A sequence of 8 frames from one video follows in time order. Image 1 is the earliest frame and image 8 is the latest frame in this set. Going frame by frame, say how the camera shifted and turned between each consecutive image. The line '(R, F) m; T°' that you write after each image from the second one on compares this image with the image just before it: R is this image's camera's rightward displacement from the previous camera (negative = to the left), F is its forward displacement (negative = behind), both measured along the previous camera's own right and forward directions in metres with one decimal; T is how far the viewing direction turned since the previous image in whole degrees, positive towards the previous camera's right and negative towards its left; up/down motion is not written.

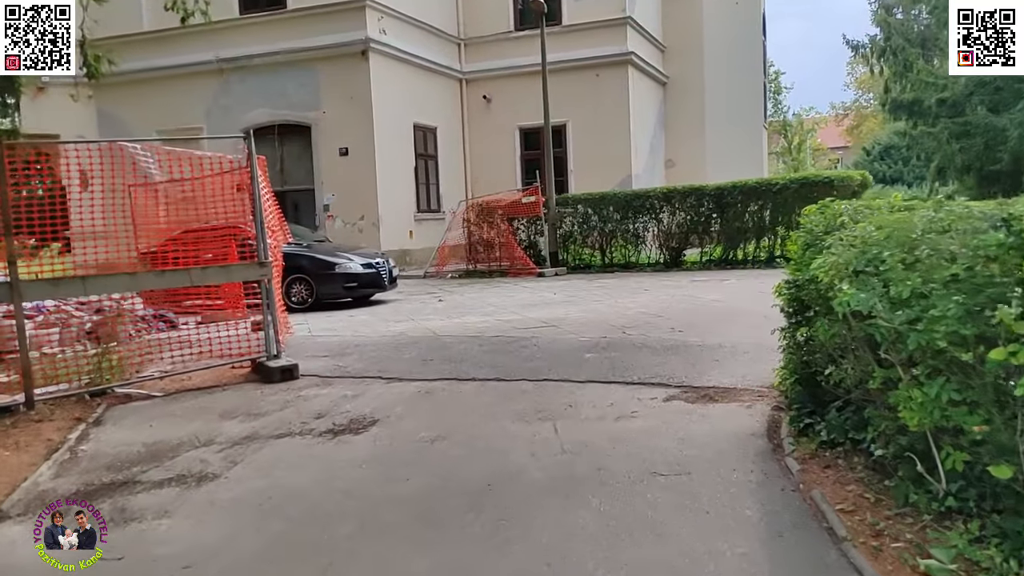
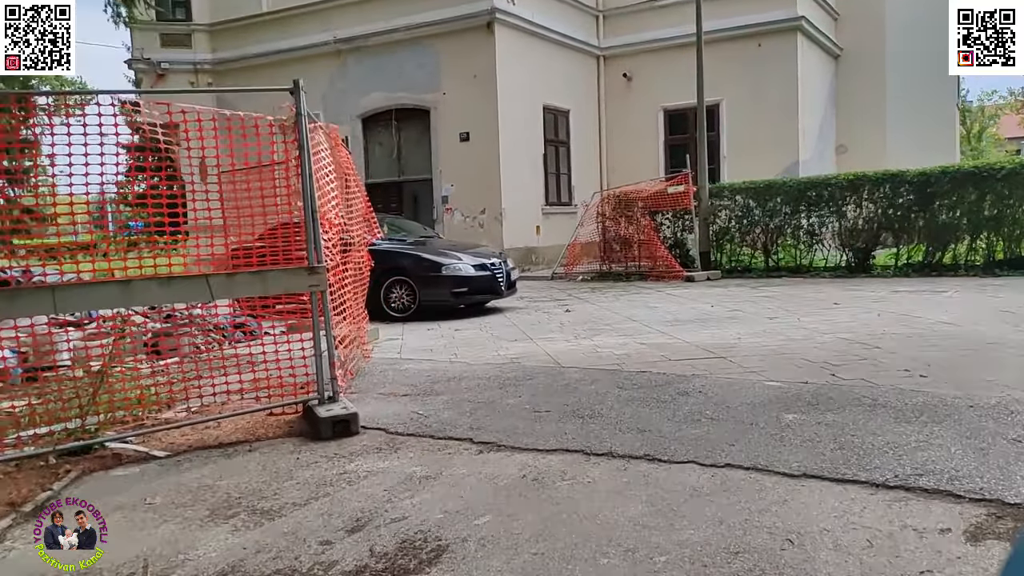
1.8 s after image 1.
(-0.2, +2.4) m; -10°
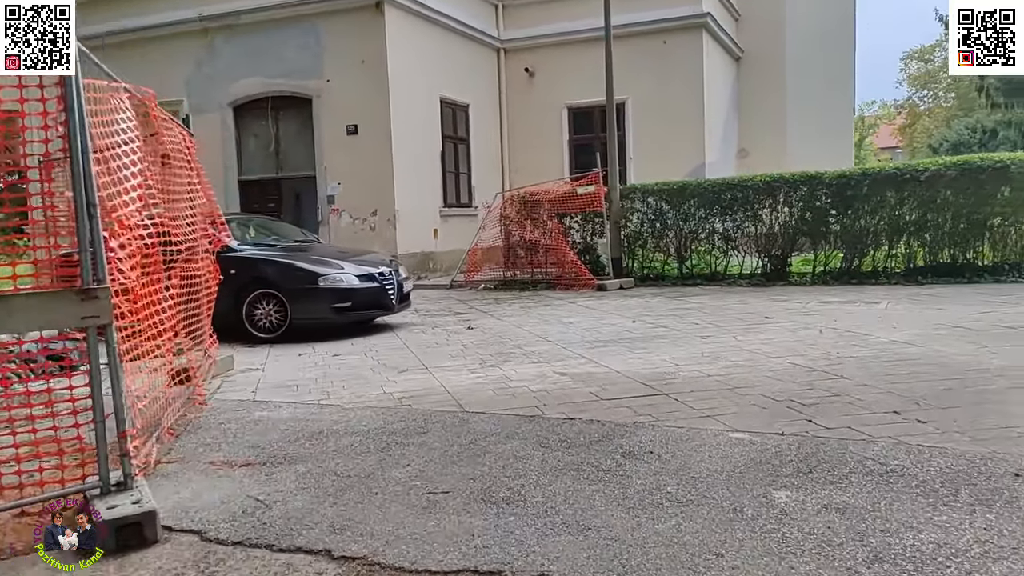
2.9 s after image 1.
(+0.1, +1.5) m; +8°
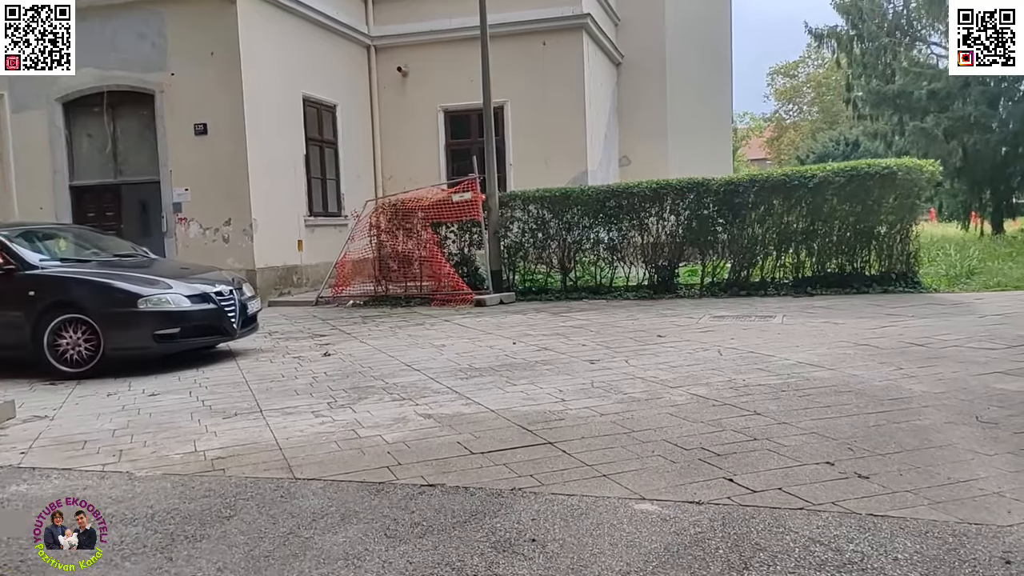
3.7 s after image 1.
(+0.2, +1.1) m; +9°
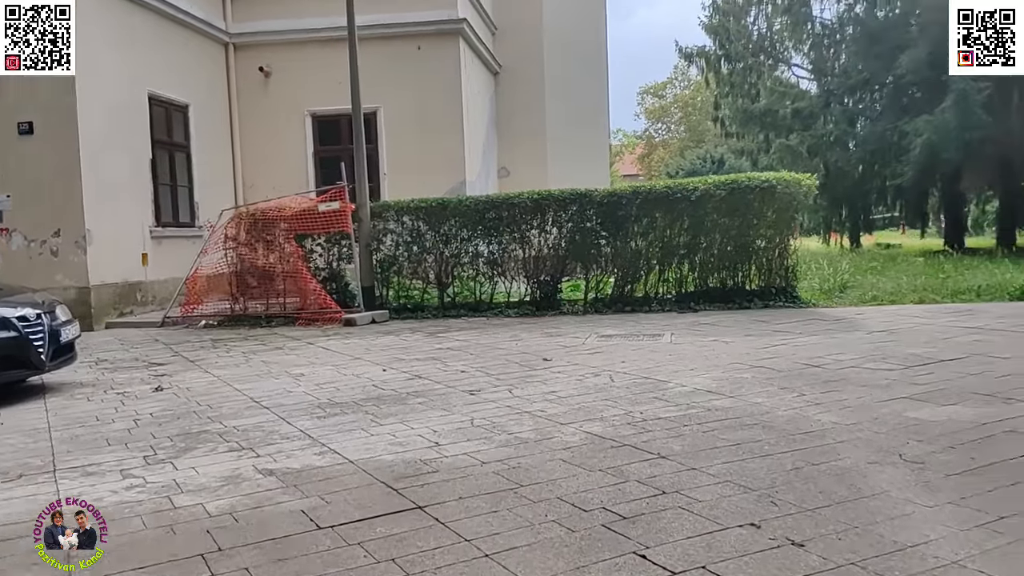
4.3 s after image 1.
(+0.1, +0.8) m; +9°
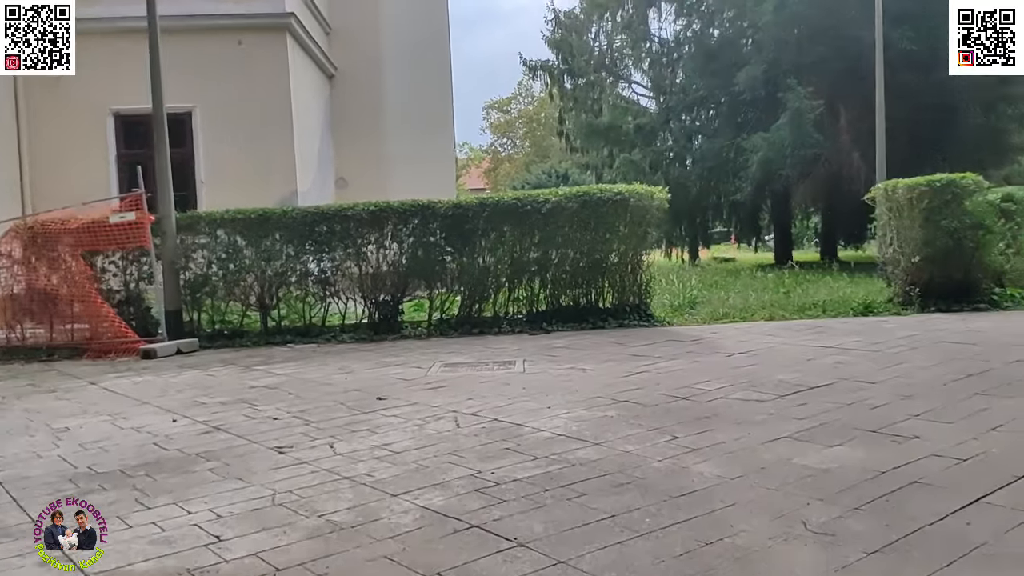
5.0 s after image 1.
(+0.2, +1.0) m; +11°
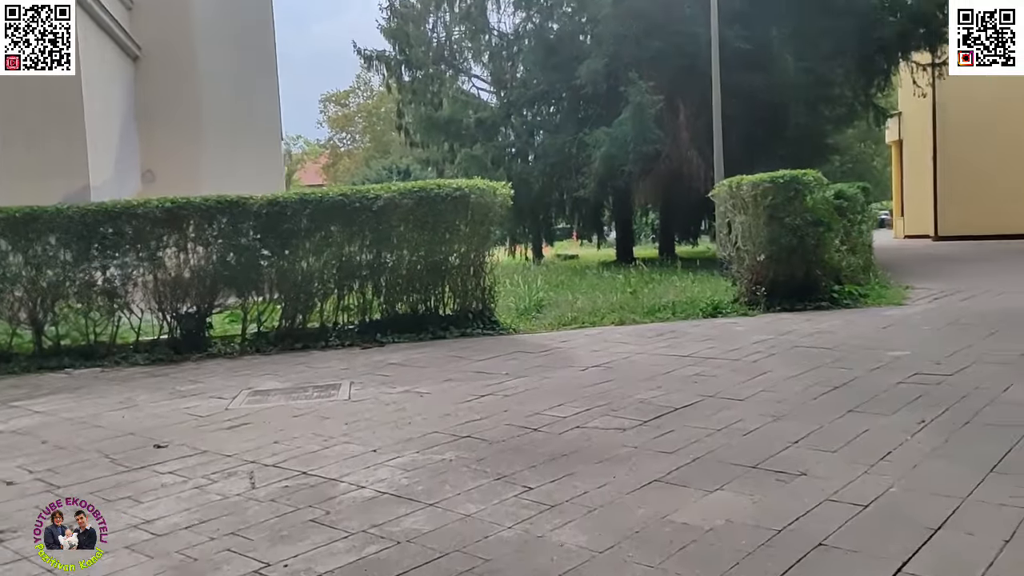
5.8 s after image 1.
(+0.2, +1.0) m; +11°
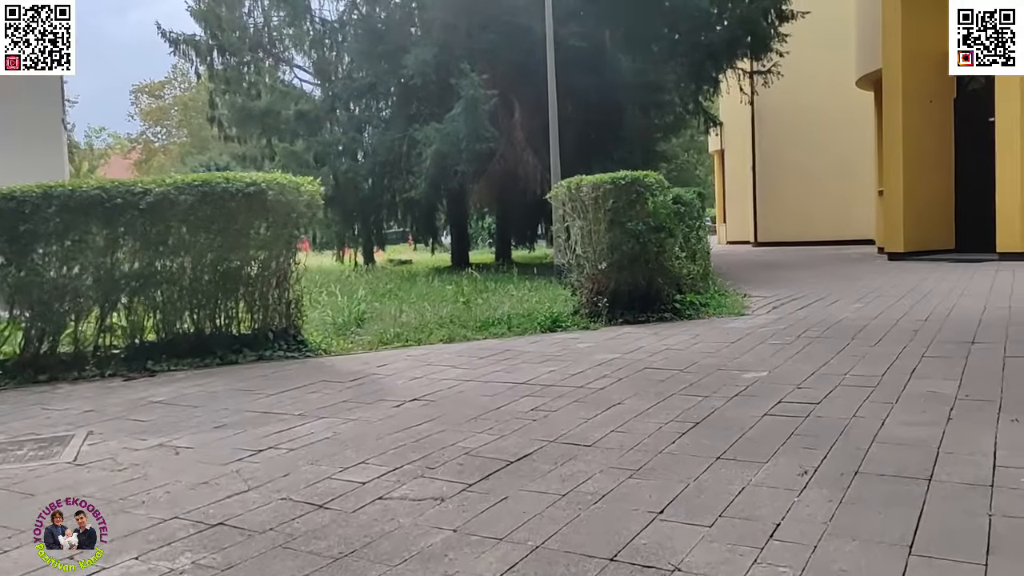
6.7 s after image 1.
(+0.3, +1.1) m; +12°
